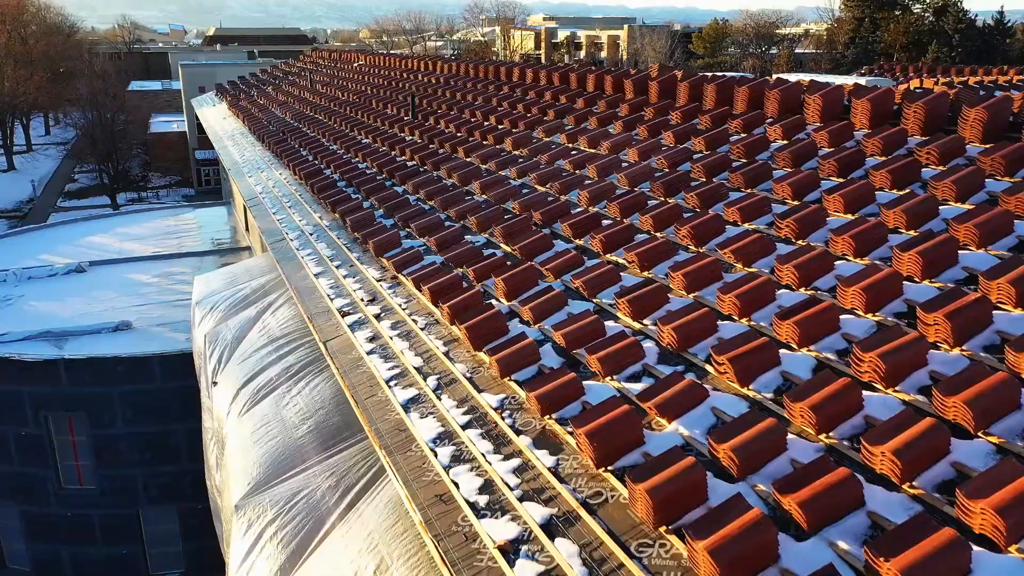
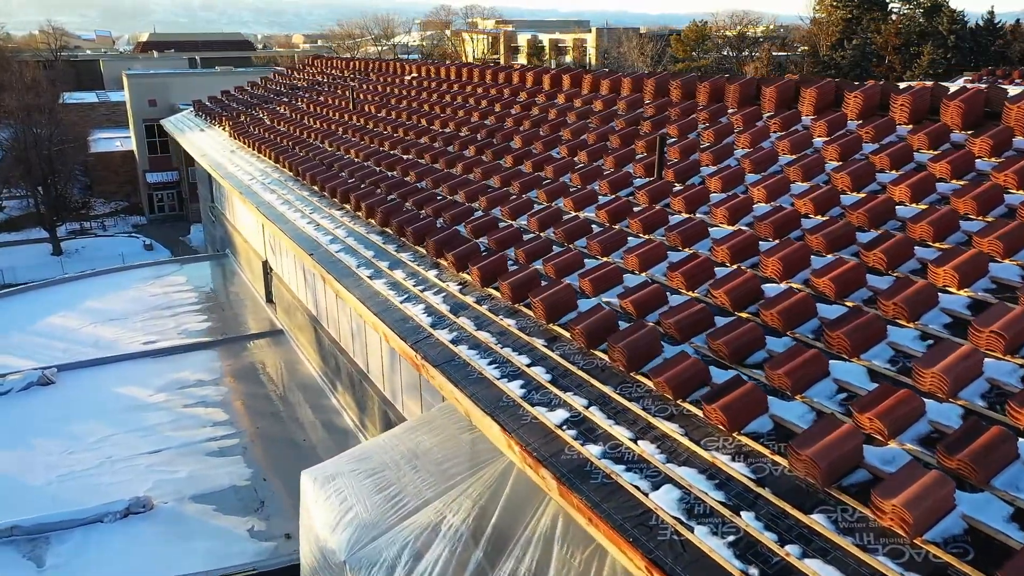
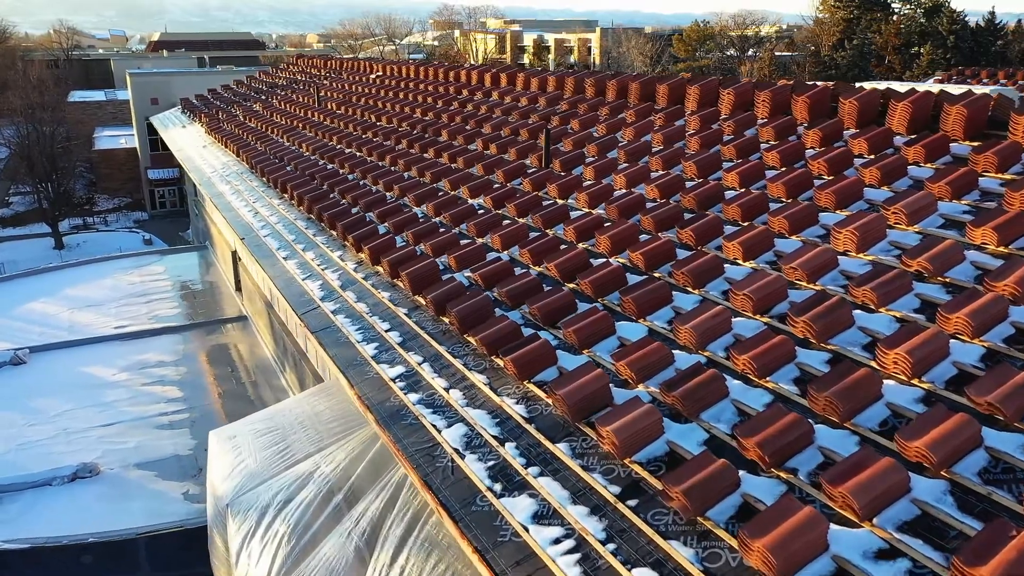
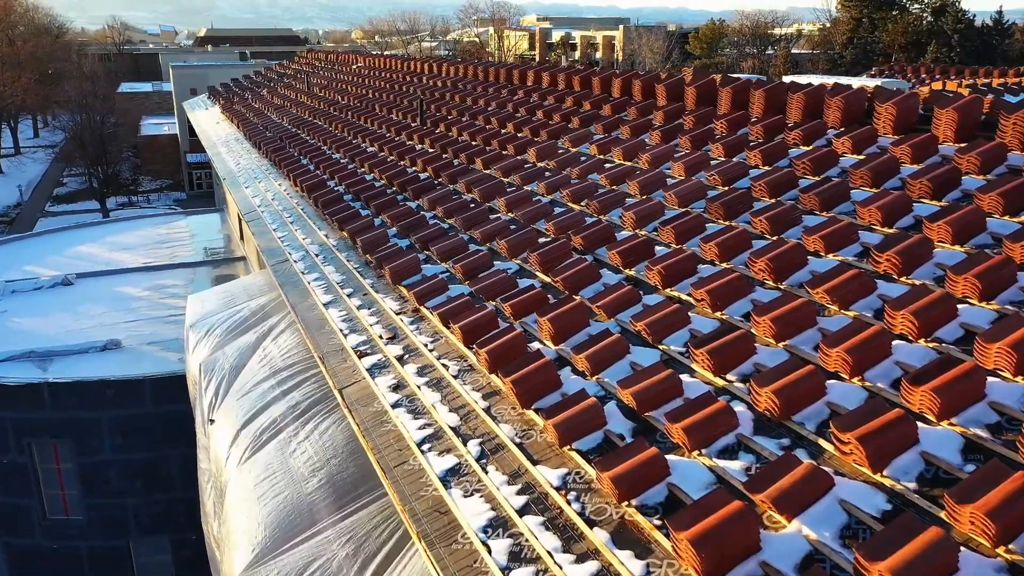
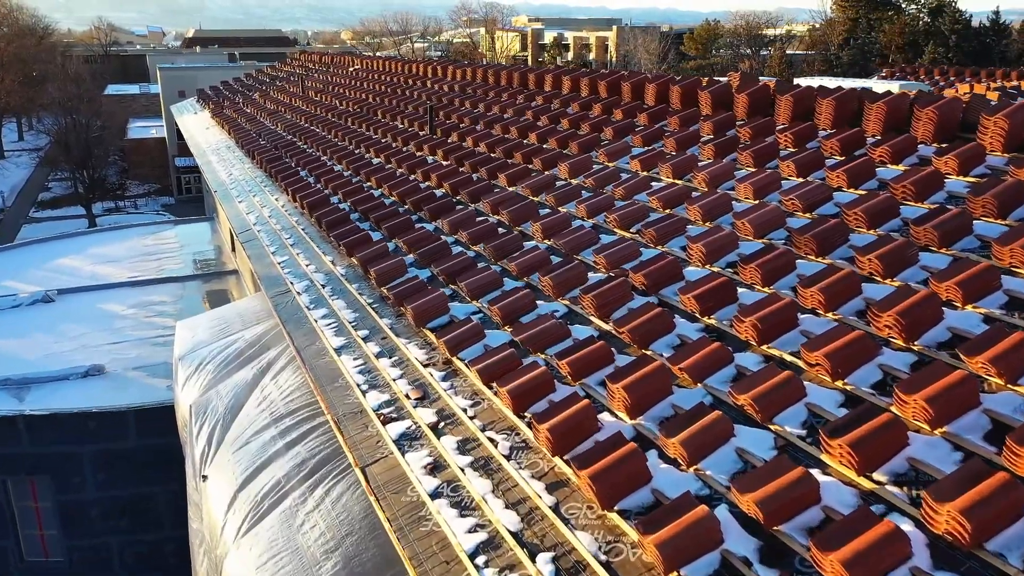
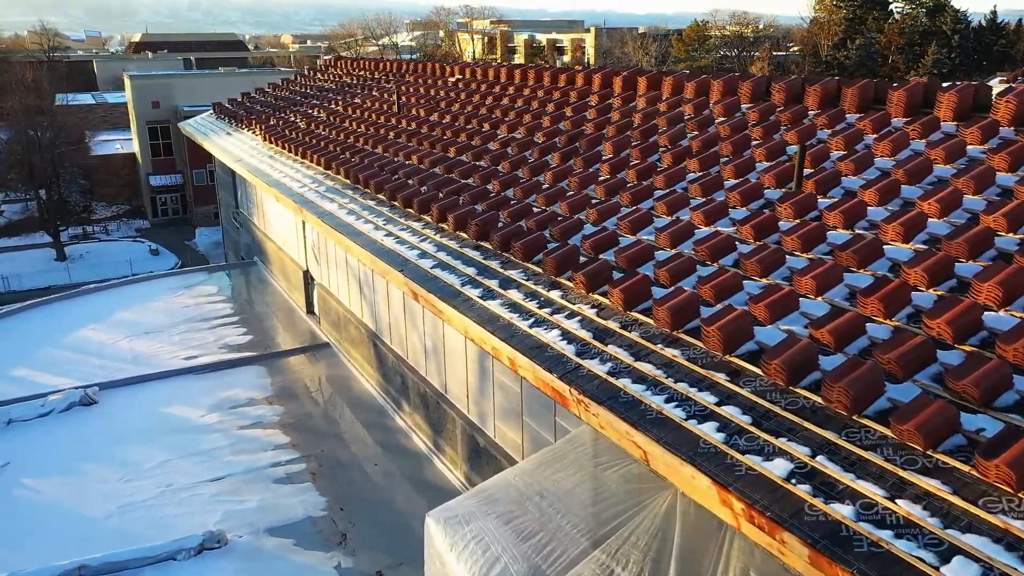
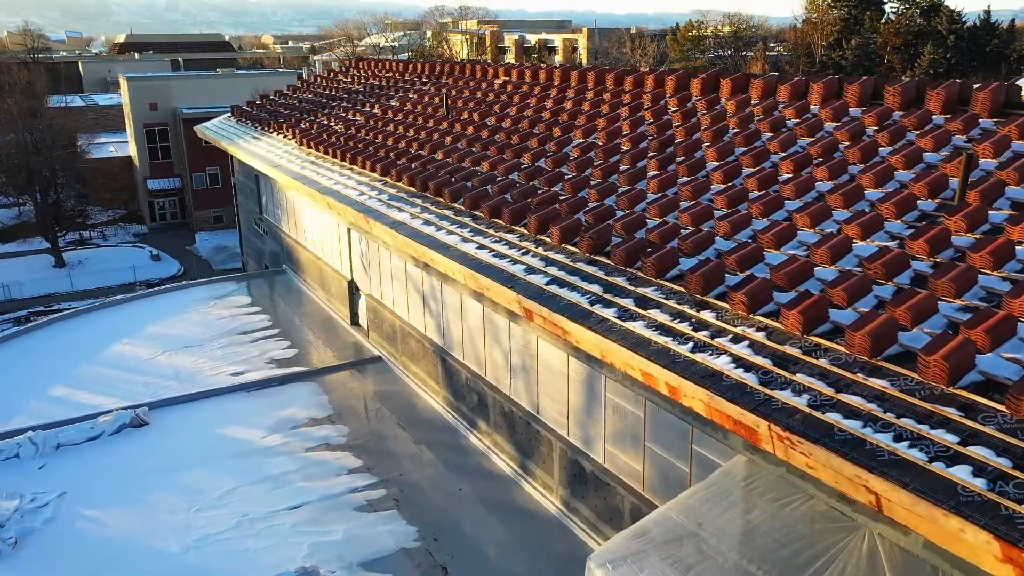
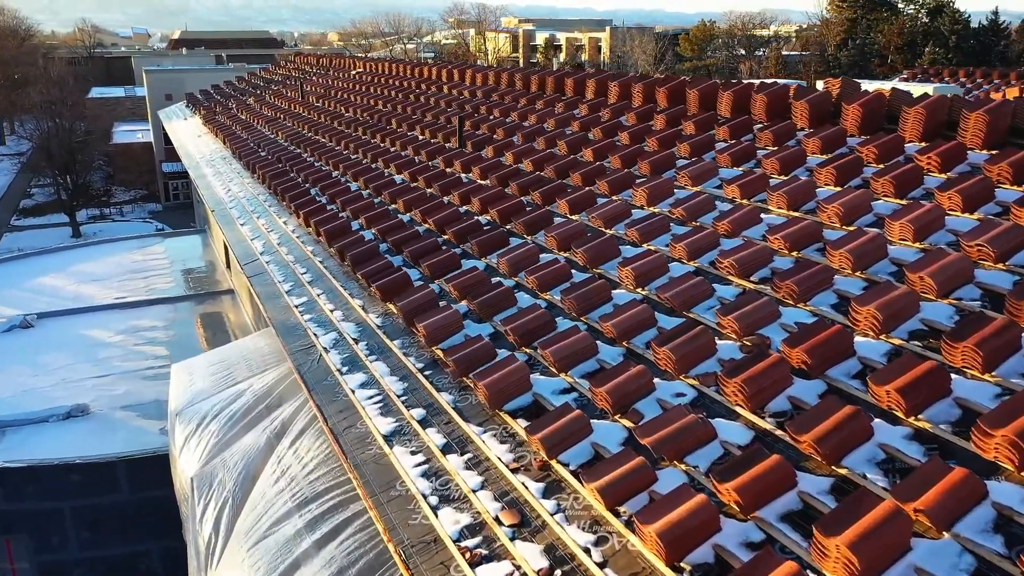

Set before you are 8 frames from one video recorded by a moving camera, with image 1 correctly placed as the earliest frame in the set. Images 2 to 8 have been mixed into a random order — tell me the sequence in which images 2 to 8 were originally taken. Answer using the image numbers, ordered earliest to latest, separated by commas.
4, 5, 8, 3, 2, 6, 7
